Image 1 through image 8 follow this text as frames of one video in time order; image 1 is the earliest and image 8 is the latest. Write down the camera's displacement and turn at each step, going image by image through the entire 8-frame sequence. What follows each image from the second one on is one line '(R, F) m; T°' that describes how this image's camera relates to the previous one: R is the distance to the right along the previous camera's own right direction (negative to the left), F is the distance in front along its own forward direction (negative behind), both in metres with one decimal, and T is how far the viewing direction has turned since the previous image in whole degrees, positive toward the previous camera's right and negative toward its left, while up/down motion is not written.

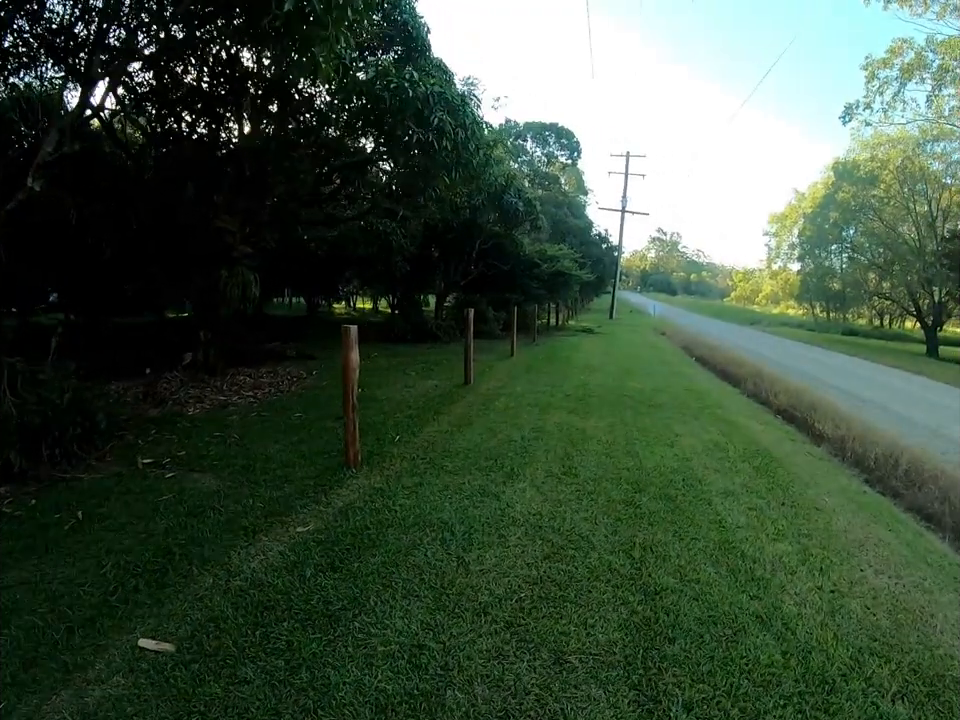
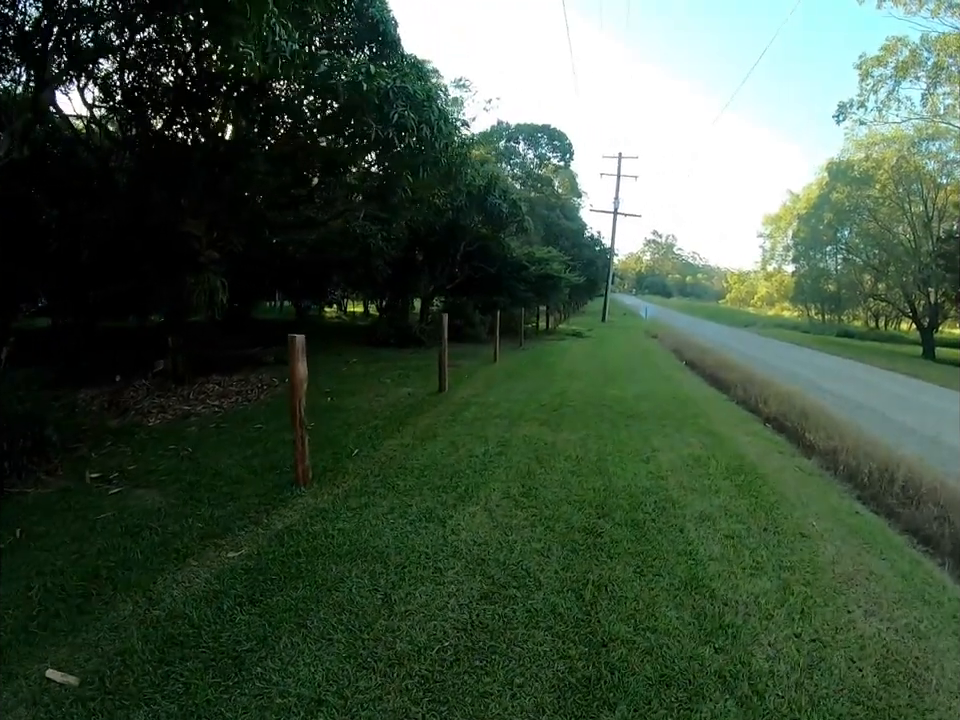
(+0.3, +0.4) m; 0°
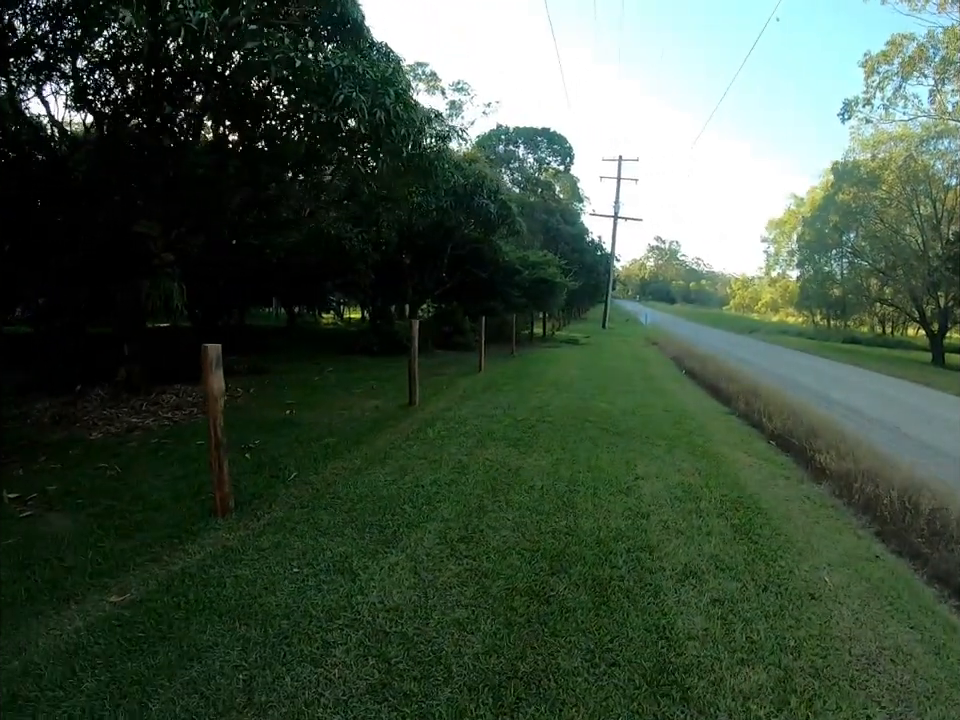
(+0.4, +0.7) m; 0°
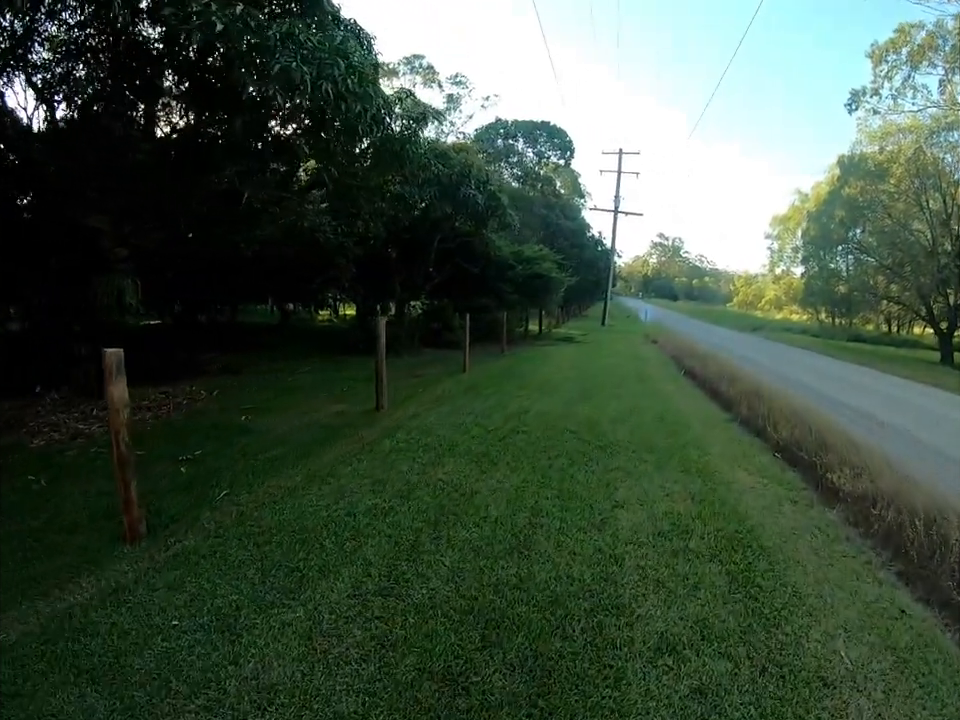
(+0.3, +0.7) m; 0°
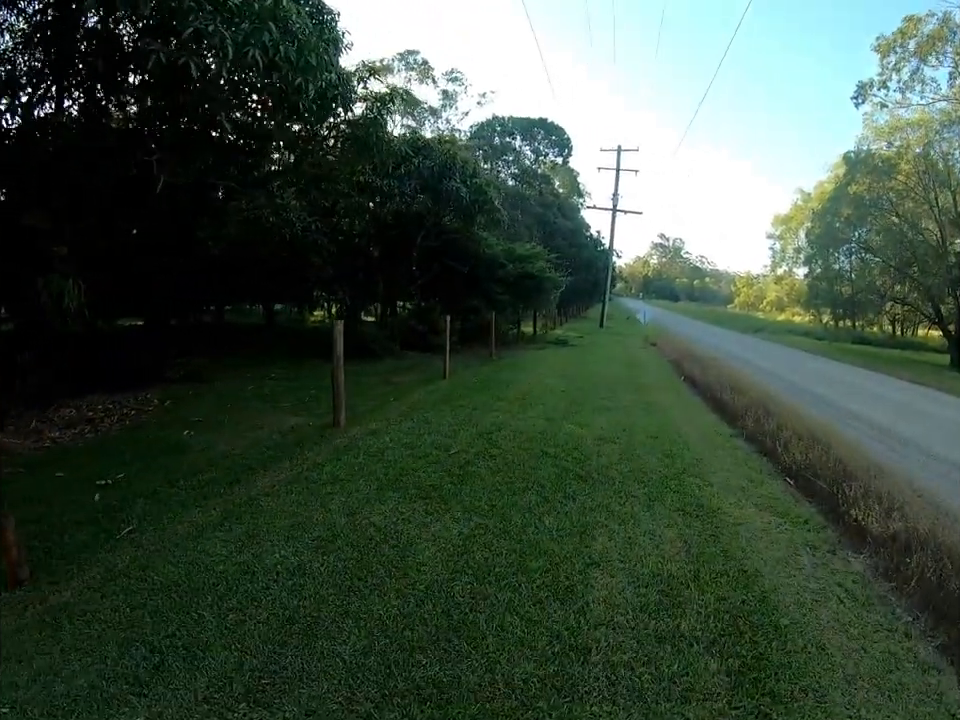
(+0.3, +0.7) m; 0°
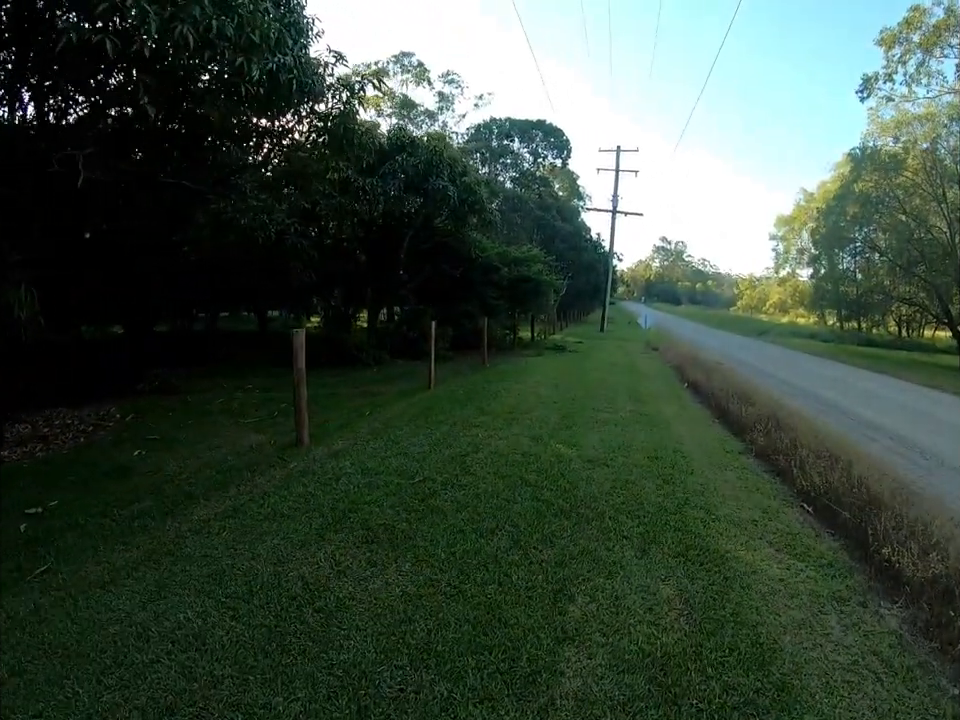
(+0.2, +0.6) m; 0°
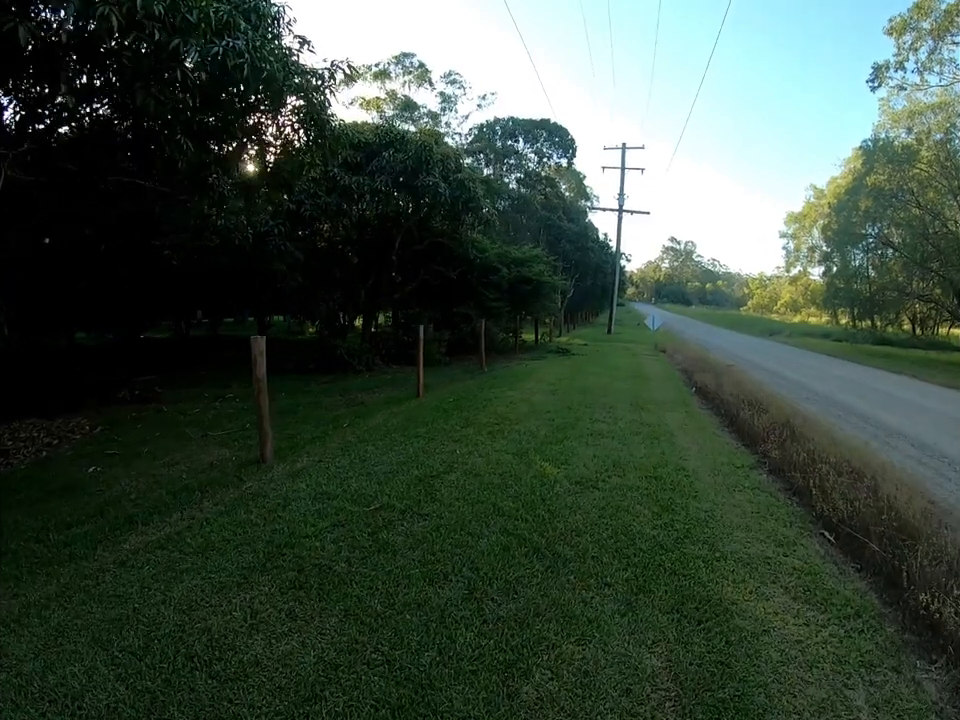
(+0.2, +0.5) m; -1°
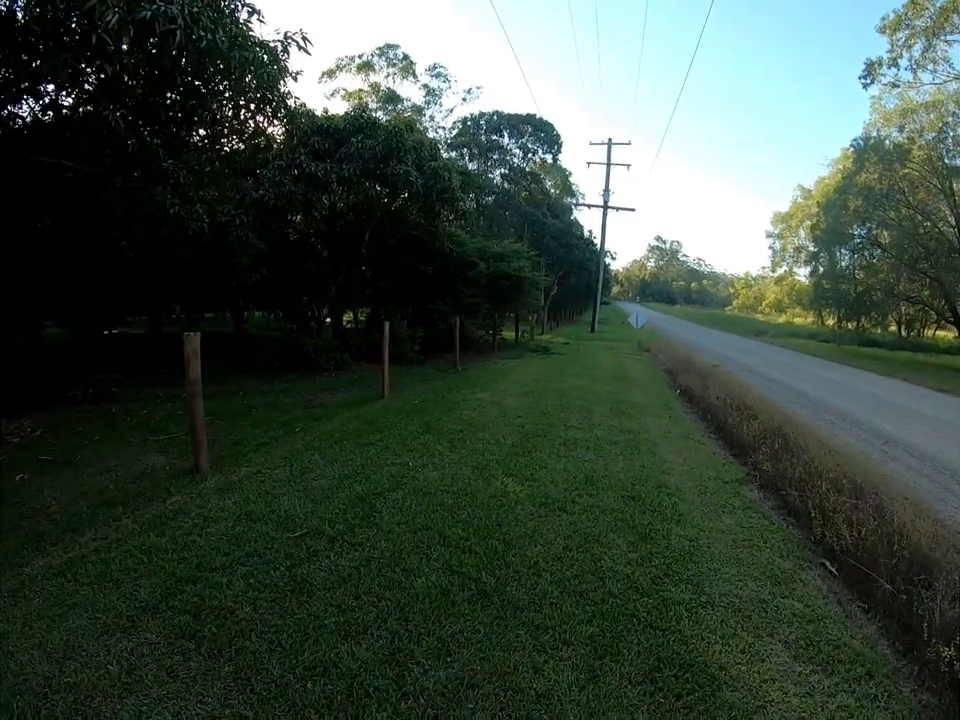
(+0.2, +0.5) m; +1°
